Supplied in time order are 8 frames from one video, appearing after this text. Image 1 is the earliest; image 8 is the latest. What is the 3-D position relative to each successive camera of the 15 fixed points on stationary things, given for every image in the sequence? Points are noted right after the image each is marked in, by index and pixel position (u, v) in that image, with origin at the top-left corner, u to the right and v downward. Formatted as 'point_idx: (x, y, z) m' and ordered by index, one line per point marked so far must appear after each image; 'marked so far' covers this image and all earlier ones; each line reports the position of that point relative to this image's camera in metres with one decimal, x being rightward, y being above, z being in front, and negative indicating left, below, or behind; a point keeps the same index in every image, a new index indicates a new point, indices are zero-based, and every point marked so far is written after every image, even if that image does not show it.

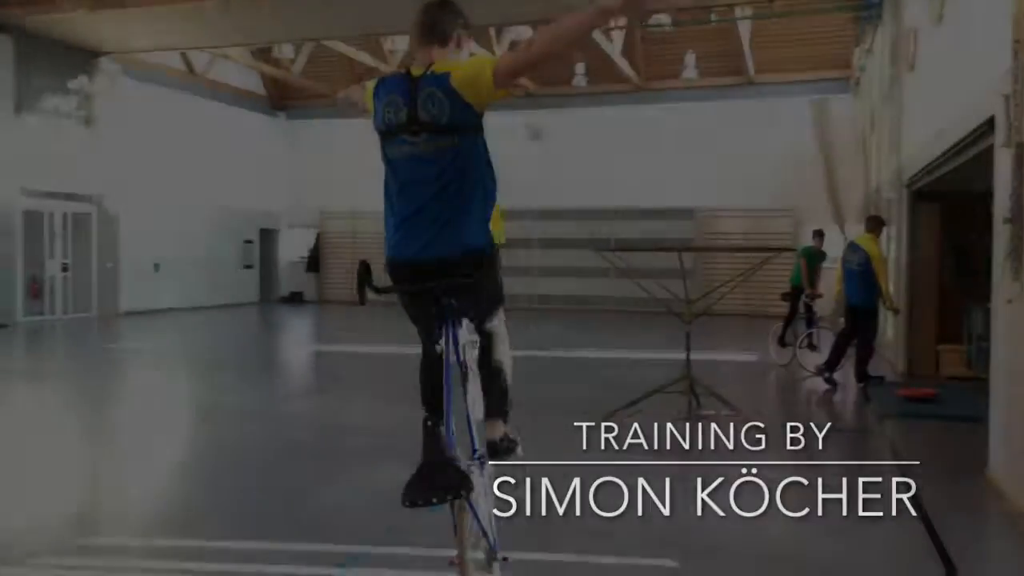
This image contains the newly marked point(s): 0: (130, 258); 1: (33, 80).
0: (-8.1, +0.6, +17.3) m
1: (-8.6, +3.8, +14.7) m
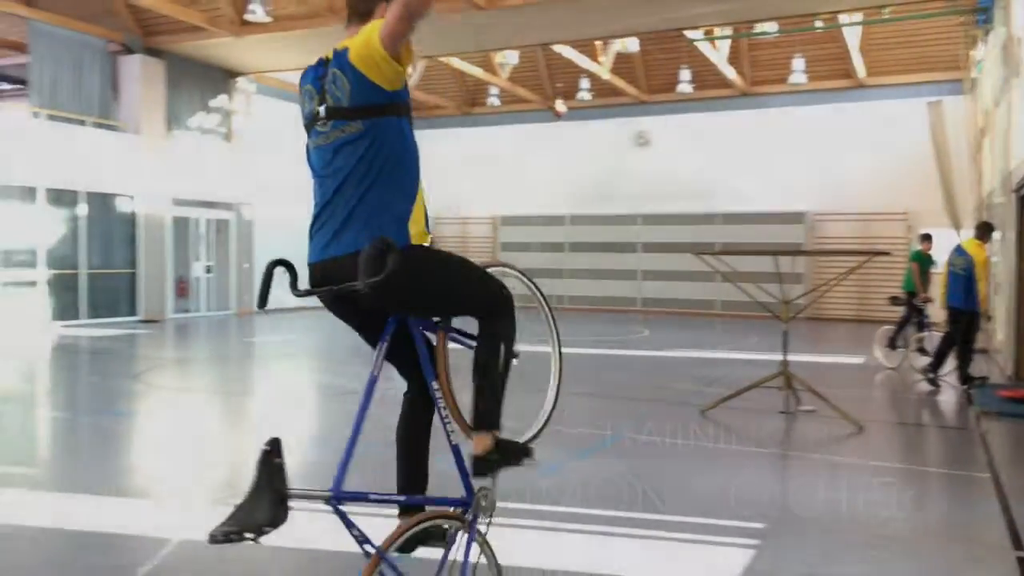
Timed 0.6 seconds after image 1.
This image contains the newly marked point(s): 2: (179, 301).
0: (-5.7, +0.6, +18.7) m
1: (-6.5, +3.8, +16.2) m
2: (-6.9, -0.3, +17.0) m
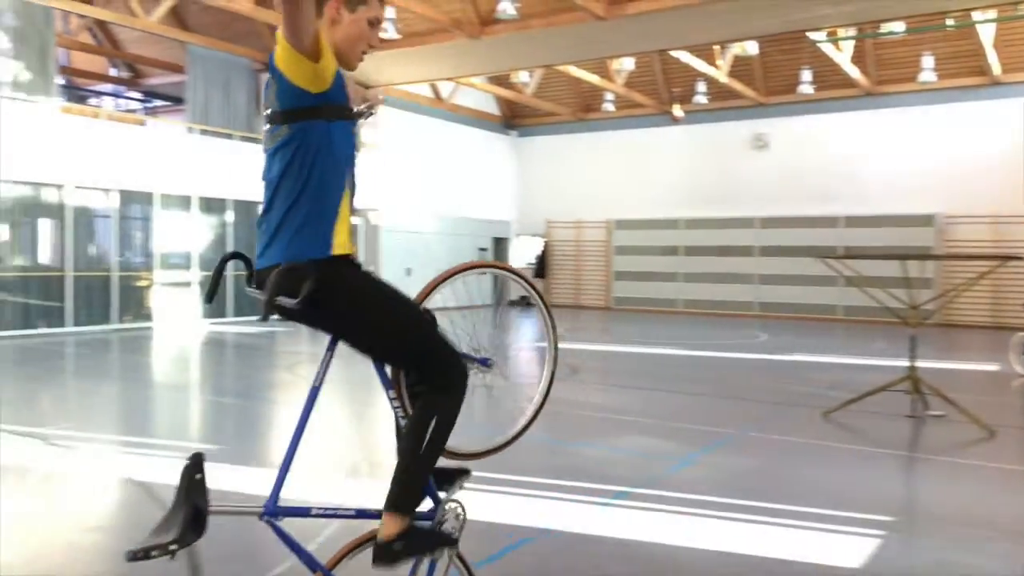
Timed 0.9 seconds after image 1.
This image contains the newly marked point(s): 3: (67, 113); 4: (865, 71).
0: (-3.0, +0.6, +19.7) m
1: (-4.1, +3.7, +17.3) m
2: (-4.4, -0.3, +18.1) m
3: (-7.2, +2.9, +13.2) m
4: (+7.6, +4.6, +17.3) m
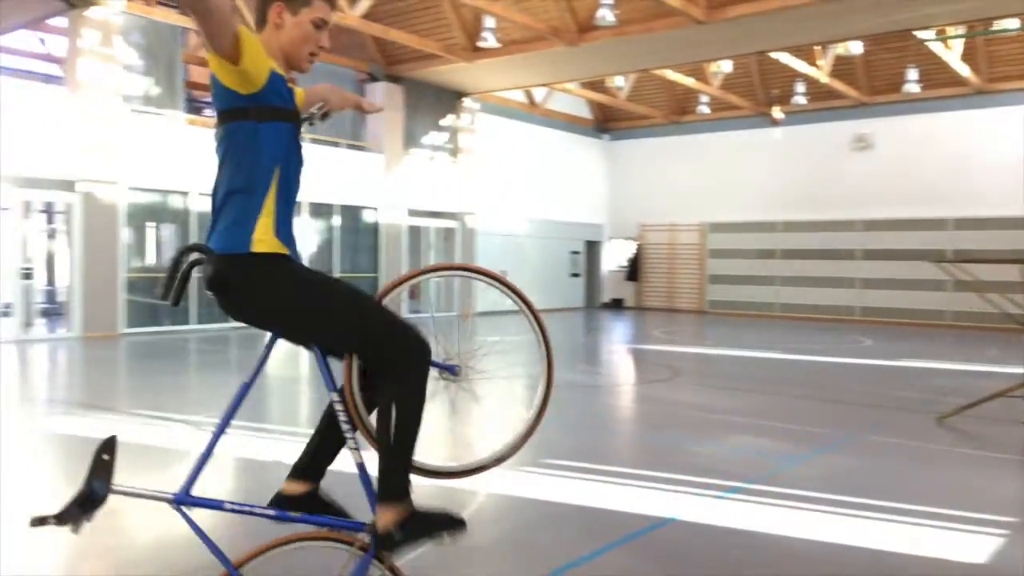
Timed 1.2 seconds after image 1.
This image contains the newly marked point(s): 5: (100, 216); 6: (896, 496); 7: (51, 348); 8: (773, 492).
0: (-0.7, +0.5, +20.1) m
1: (-2.1, +3.7, +17.9) m
2: (-2.3, -0.3, +18.7) m
3: (-5.6, +2.9, +14.2) m
4: (+9.6, +4.5, +16.7) m
5: (-6.7, +1.2, +13.2) m
6: (+2.1, -1.1, +4.5) m
7: (-6.9, -0.9, +12.2) m
8: (+1.5, -1.1, +4.6) m
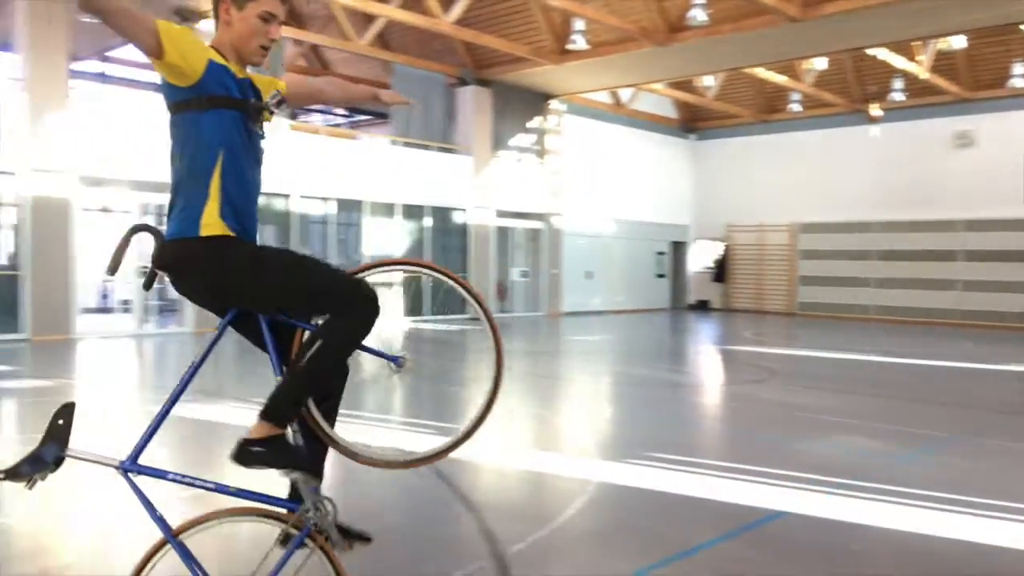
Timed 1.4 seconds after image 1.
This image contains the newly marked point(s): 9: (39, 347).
0: (+1.4, +0.5, +20.3) m
1: (-0.1, +3.7, +18.2) m
2: (-0.3, -0.3, +19.0) m
3: (-4.0, +2.9, +14.8) m
4: (+11.4, +4.5, +15.9) m
5: (-5.2, +1.2, +13.9) m
6: (+2.7, -1.1, +4.4) m
7: (-5.5, -0.9, +12.9) m
8: (+2.1, -1.1, +4.6) m
9: (-6.8, -0.9, +11.7) m
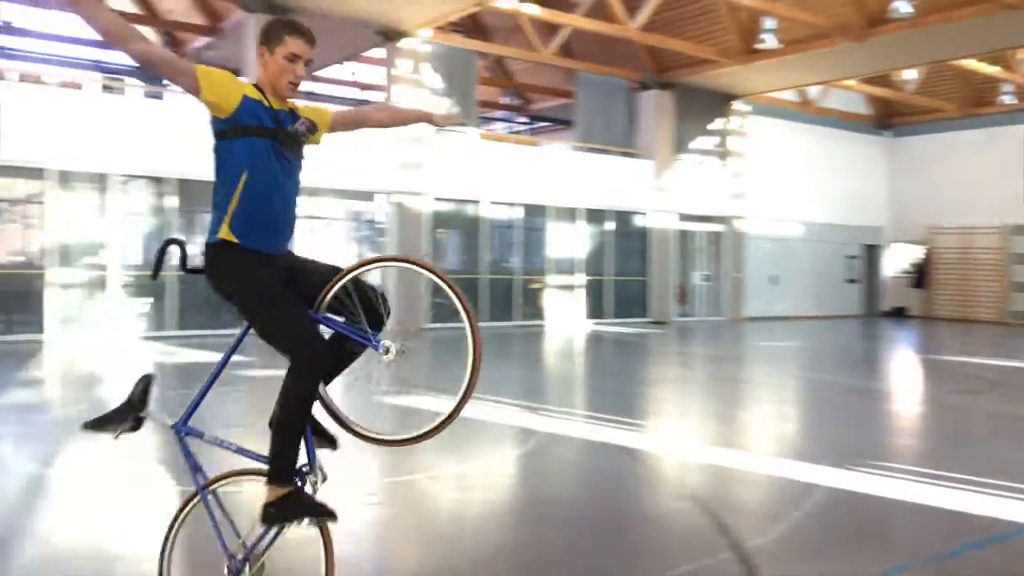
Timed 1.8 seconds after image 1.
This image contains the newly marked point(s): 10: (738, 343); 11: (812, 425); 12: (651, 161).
0: (+5.8, +0.4, +19.8) m
1: (+3.9, +3.6, +18.1) m
2: (+3.9, -0.4, +18.9) m
3: (-0.5, +2.8, +15.5) m
4: (+14.7, +4.3, +13.5) m
5: (-1.9, +1.2, +14.9) m
6: (+3.9, -1.2, +4.0) m
7: (-2.4, -0.9, +14.0) m
8: (+3.3, -1.2, +4.2) m
9: (-4.0, -0.9, +13.1) m
10: (+4.6, -1.1, +16.6) m
11: (+2.7, -1.2, +7.3) m
12: (+3.0, +2.8, +17.8) m
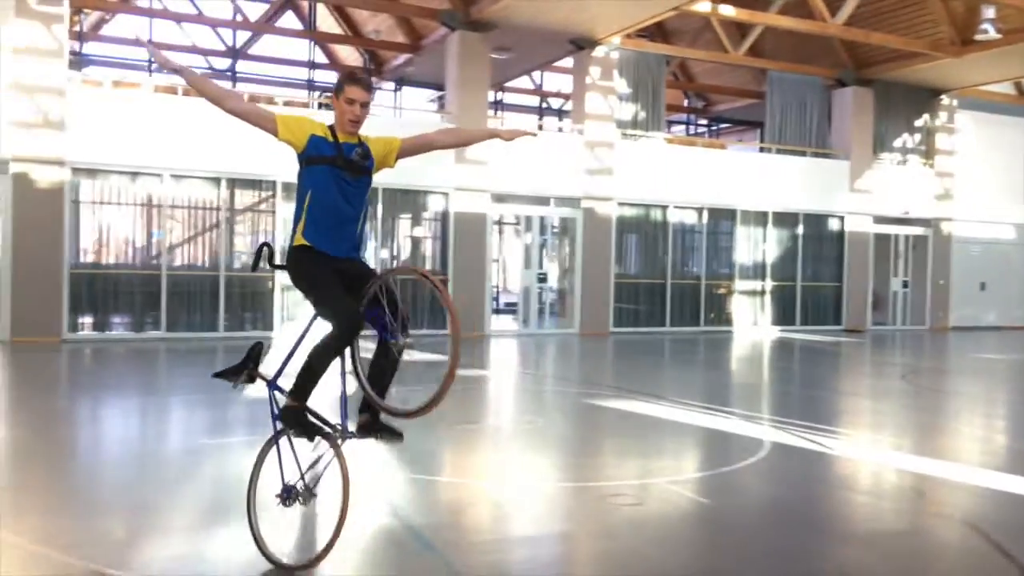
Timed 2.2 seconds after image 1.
0: (+10.1, +0.2, +18.4) m
1: (+7.9, +3.5, +17.1) m
2: (+8.0, -0.6, +17.9) m
3: (+3.0, +2.7, +15.4) m
4: (+17.6, +4.0, +10.6) m
5: (+1.6, +1.1, +15.0) m
6: (+5.2, -1.3, +3.2) m
7: (+0.9, -1.0, +14.3) m
8: (+4.6, -1.3, +3.6) m
9: (-0.9, -0.9, +13.7) m
10: (+8.2, -1.3, +15.5) m
11: (+4.6, -1.4, +6.8) m
12: (+7.0, +2.7, +17.0) m
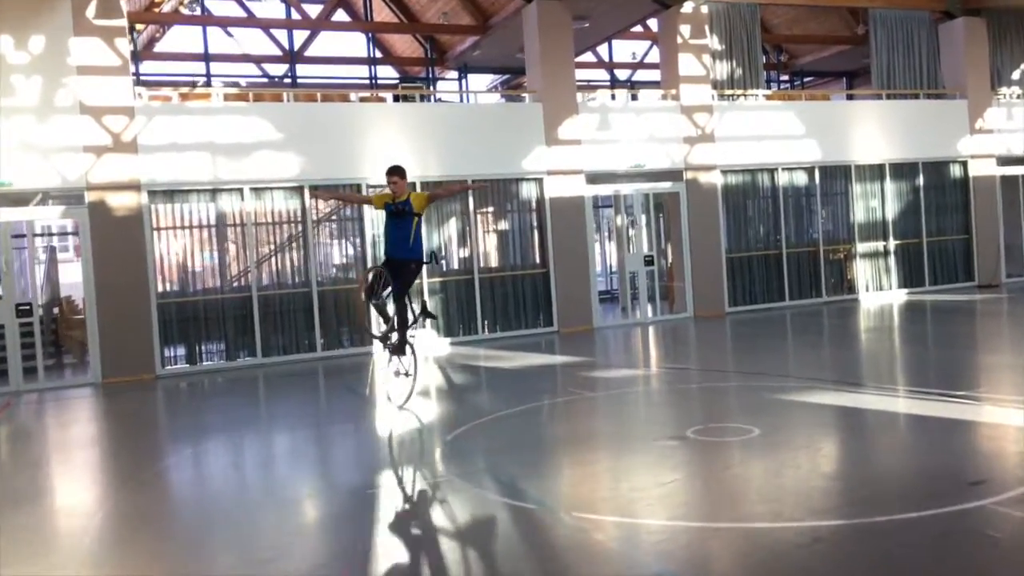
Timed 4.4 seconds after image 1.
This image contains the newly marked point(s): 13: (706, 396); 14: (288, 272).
0: (+11.9, +1.5, +16.6) m
1: (+9.4, +4.5, +15.4) m
2: (+9.9, +0.5, +16.3) m
3: (+4.5, +3.3, +14.1) m
4: (+18.7, +5.8, +8.3) m
5: (+3.2, +1.5, +13.8) m
6: (+6.3, -0.8, +1.8) m
7: (+2.7, -0.7, +13.1) m
8: (+5.8, -0.8, +2.2) m
9: (+0.9, -0.8, +12.6) m
10: (+10.1, -0.2, +13.8) m
11: (+6.0, -0.8, +5.4) m
12: (+8.6, +3.6, +15.4) m
13: (+2.2, -1.2, +8.7) m
14: (-3.2, +0.2, +11.6) m
